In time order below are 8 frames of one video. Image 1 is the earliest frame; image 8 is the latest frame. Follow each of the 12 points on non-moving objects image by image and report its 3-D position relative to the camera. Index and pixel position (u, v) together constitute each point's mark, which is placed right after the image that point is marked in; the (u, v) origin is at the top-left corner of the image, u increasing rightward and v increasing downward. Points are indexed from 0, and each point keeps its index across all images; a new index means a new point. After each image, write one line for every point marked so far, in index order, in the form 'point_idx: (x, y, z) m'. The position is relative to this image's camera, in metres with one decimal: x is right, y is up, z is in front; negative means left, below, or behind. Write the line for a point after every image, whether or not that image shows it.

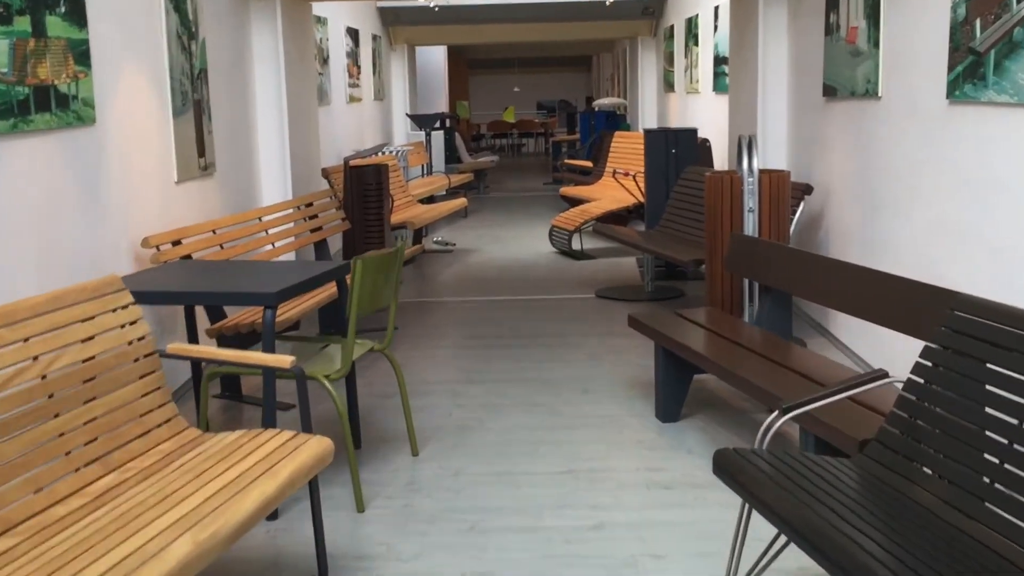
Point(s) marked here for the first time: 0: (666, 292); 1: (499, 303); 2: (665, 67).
0: (+1.2, 0.0, +6.5) m
1: (-0.1, -0.1, +6.5) m
2: (+2.1, +3.0, +11.2) m
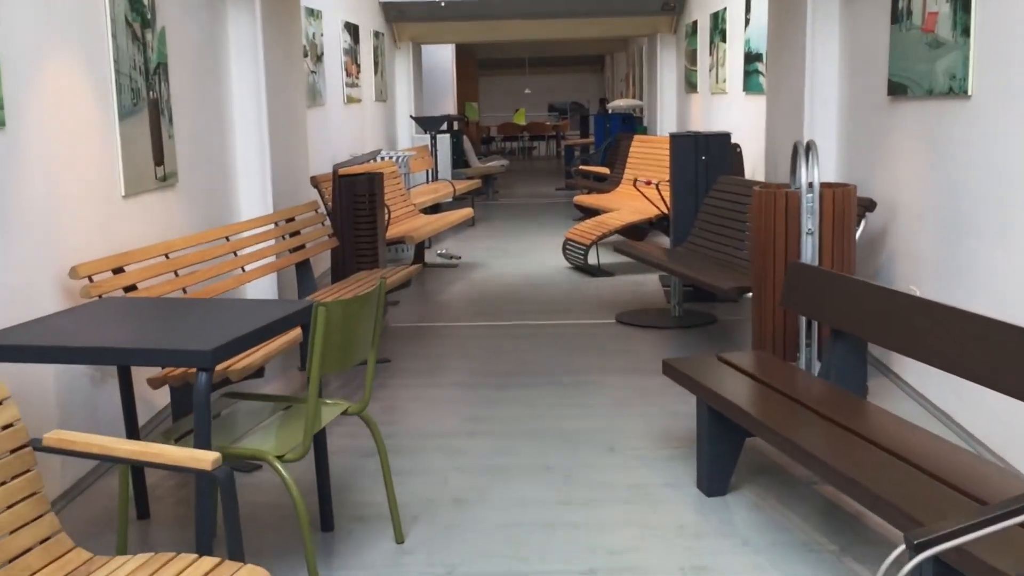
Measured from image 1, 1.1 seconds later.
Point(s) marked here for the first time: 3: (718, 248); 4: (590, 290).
0: (+1.3, -0.2, +5.8) m
1: (0.0, -0.3, +5.8) m
2: (+2.2, +2.8, +10.5) m
3: (+1.4, +0.2, +5.6) m
4: (+0.6, 0.0, +6.8) m
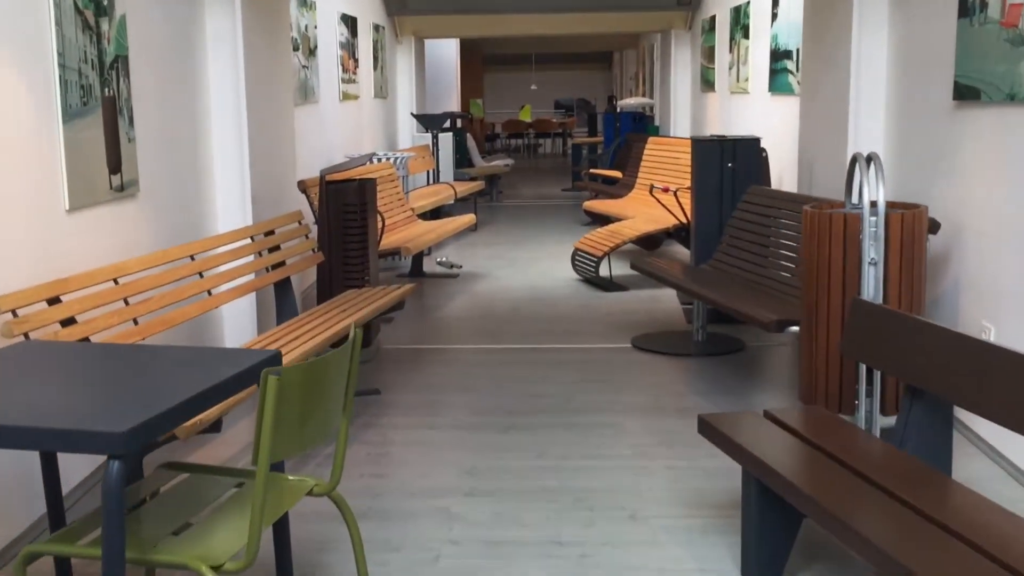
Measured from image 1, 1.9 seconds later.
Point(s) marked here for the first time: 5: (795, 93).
0: (+1.3, -0.4, +5.2) m
1: (0.0, -0.4, +5.2) m
2: (+2.3, +2.7, +9.9) m
3: (+1.5, +0.1, +5.0) m
4: (+0.7, -0.1, +6.2) m
5: (+2.2, +1.5, +6.5) m
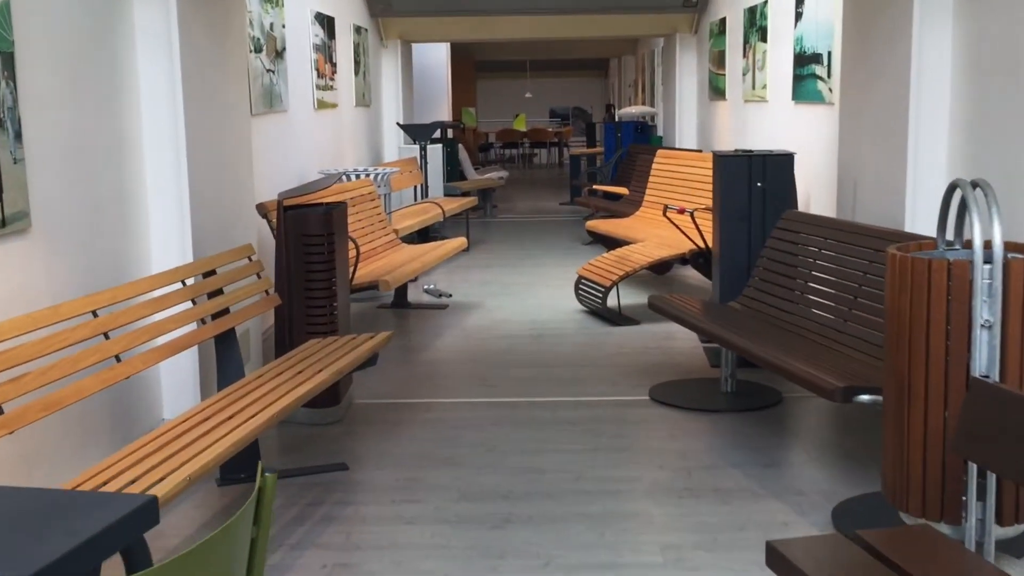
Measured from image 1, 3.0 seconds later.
0: (+1.3, -0.6, +4.4) m
1: (0.0, -0.6, +4.4) m
2: (+2.2, +2.4, +9.1) m
3: (+1.4, -0.1, +4.2) m
4: (+0.7, -0.4, +5.4) m
5: (+2.2, +1.3, +5.7) m
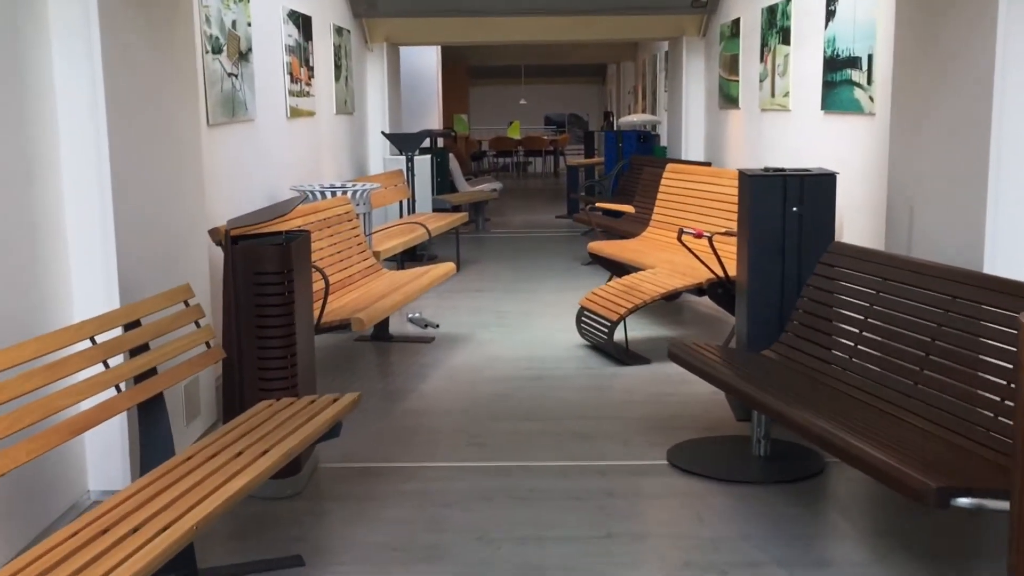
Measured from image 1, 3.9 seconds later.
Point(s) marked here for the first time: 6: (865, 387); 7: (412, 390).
0: (+1.3, -0.8, +3.7) m
1: (0.0, -0.8, +3.7) m
2: (+2.2, +2.2, +8.4) m
3: (+1.4, -0.3, +3.5) m
4: (+0.6, -0.6, +4.7) m
5: (+2.1, +1.1, +5.0) m
6: (+1.4, -0.4, +3.3) m
7: (-0.6, -0.6, +4.9) m
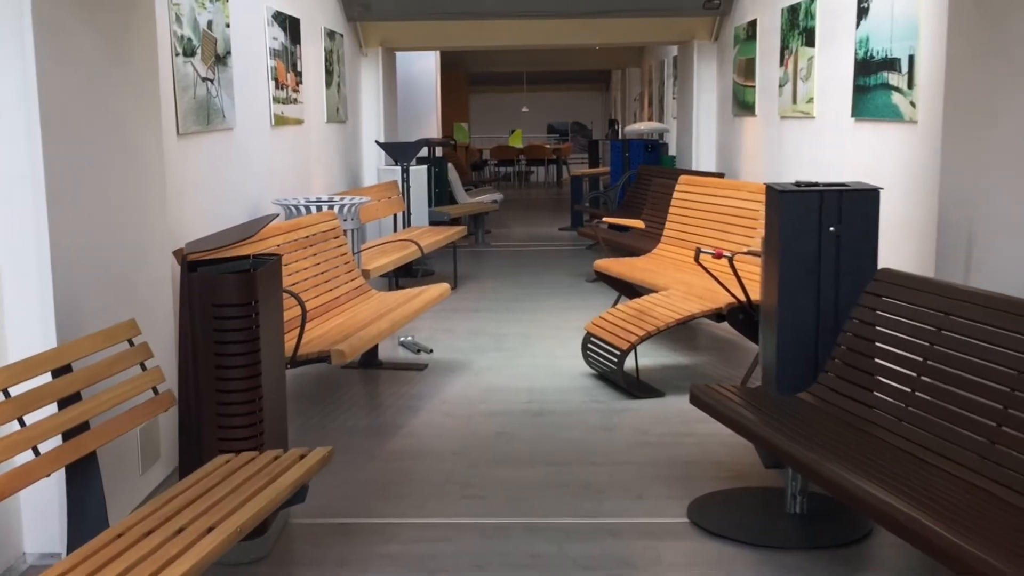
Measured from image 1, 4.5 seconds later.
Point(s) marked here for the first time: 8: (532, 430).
0: (+1.3, -0.9, +3.2) m
1: (0.0, -1.0, +3.2) m
2: (+2.2, +2.0, +8.0) m
3: (+1.4, -0.4, +3.0) m
4: (+0.6, -0.7, +4.2) m
5: (+2.1, +0.9, +4.5) m
6: (+1.4, -0.5, +2.9) m
7: (-0.6, -0.7, +4.4) m
8: (+0.1, -0.7, +4.3) m
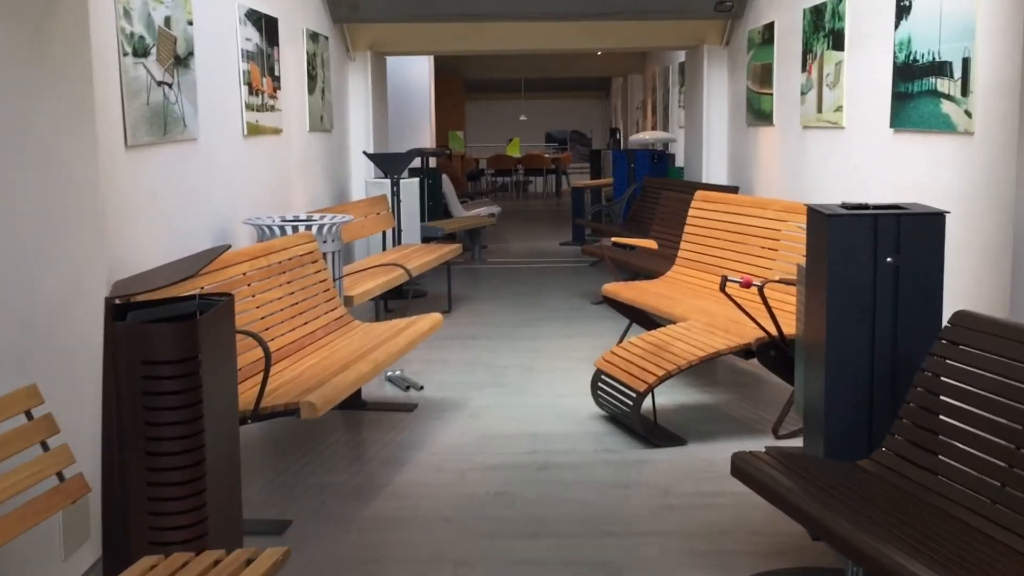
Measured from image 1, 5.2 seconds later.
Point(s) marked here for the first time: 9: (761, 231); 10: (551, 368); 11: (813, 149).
0: (+1.3, -1.1, +2.6) m
1: (0.0, -1.1, +2.6) m
2: (+2.1, +1.8, +7.4) m
3: (+1.4, -0.6, +2.5) m
4: (+0.6, -0.9, +3.6) m
5: (+2.1, +0.8, +3.9) m
6: (+1.4, -0.7, +2.3) m
7: (-0.6, -0.9, +3.8) m
8: (+0.1, -0.9, +3.7) m
9: (+1.5, +0.3, +4.8) m
10: (+0.3, -0.5, +5.4) m
11: (+2.2, +1.0, +5.9) m
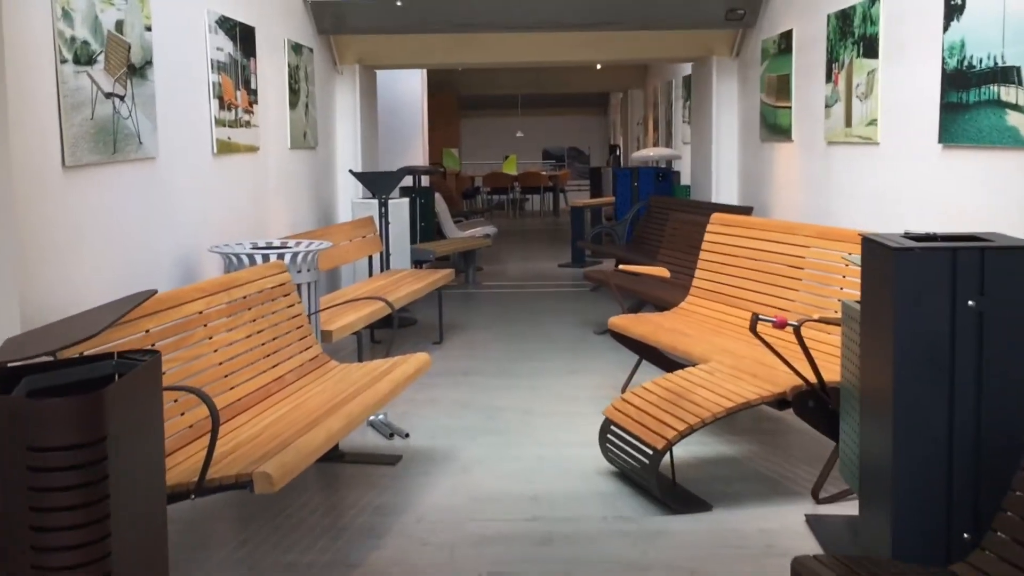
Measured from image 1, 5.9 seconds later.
0: (+1.3, -1.2, +2.1) m
1: (0.0, -1.3, +2.1) m
2: (+2.1, +1.6, +6.9) m
3: (+1.4, -0.7, +1.9) m
4: (+0.6, -1.1, +3.1) m
5: (+2.1, +0.6, +3.4) m
6: (+1.4, -0.8, +1.7) m
7: (-0.6, -1.1, +3.2) m
8: (+0.1, -1.1, +3.2) m
9: (+1.5, +0.1, +4.3) m
10: (+0.2, -0.7, +4.8) m
11: (+2.1, +0.8, +5.4) m
